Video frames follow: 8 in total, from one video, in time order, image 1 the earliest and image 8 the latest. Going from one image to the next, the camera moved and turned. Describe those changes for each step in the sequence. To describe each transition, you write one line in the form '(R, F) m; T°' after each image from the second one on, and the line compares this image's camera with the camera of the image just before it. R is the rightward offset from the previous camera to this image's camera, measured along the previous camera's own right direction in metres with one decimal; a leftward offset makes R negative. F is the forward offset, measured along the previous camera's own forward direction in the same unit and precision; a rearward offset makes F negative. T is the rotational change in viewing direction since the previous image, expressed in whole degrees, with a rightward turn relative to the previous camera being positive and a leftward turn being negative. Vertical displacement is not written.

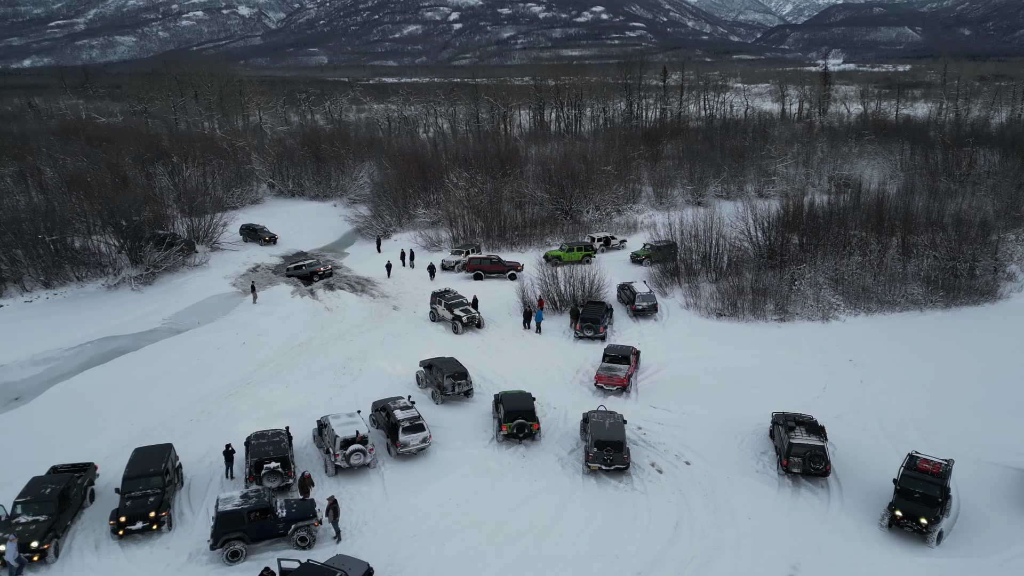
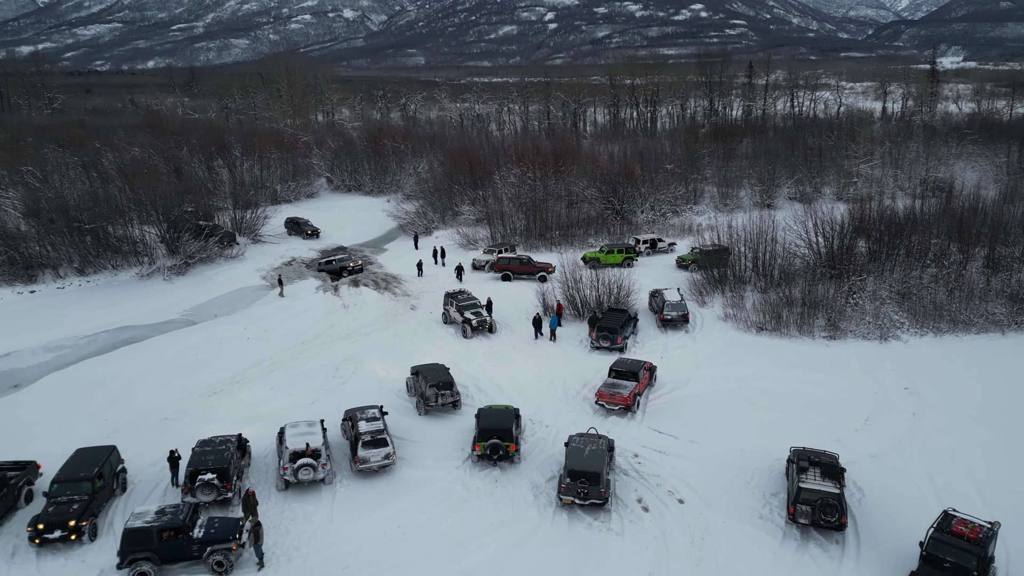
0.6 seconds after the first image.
(+2.3, +2.0) m; -7°
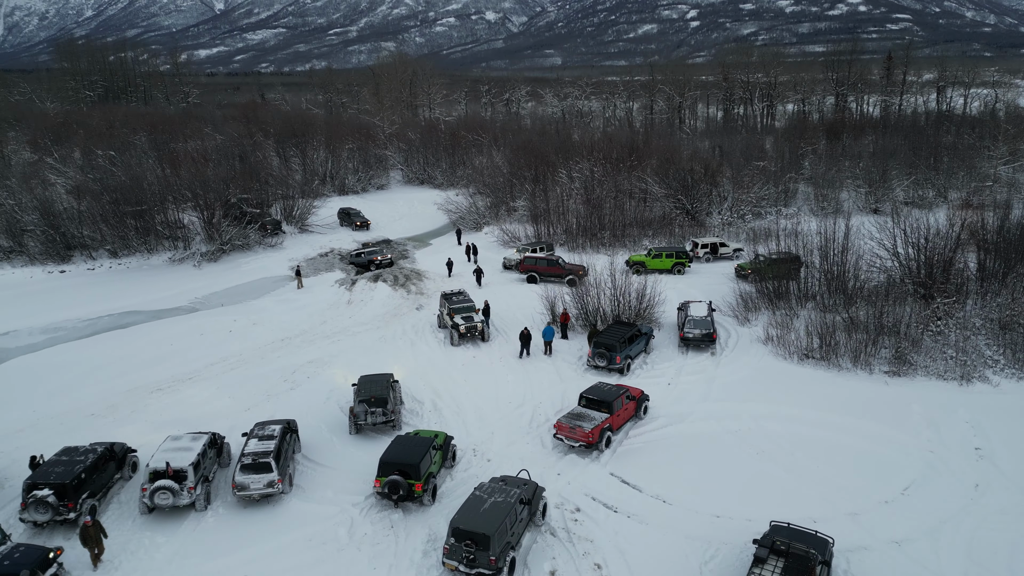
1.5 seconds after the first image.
(+3.7, +3.4) m; -10°
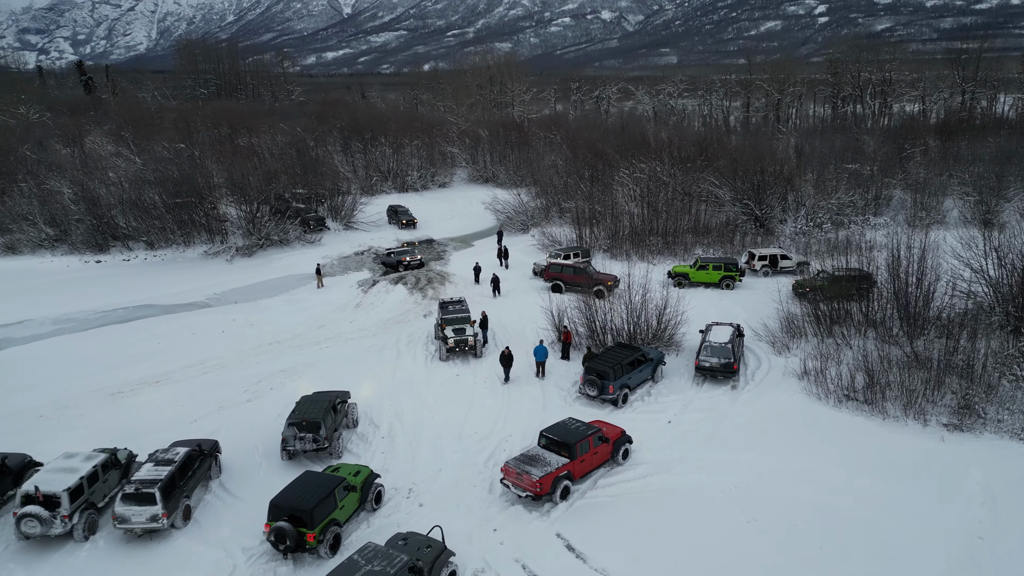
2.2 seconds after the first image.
(+2.8, +2.5) m; -8°
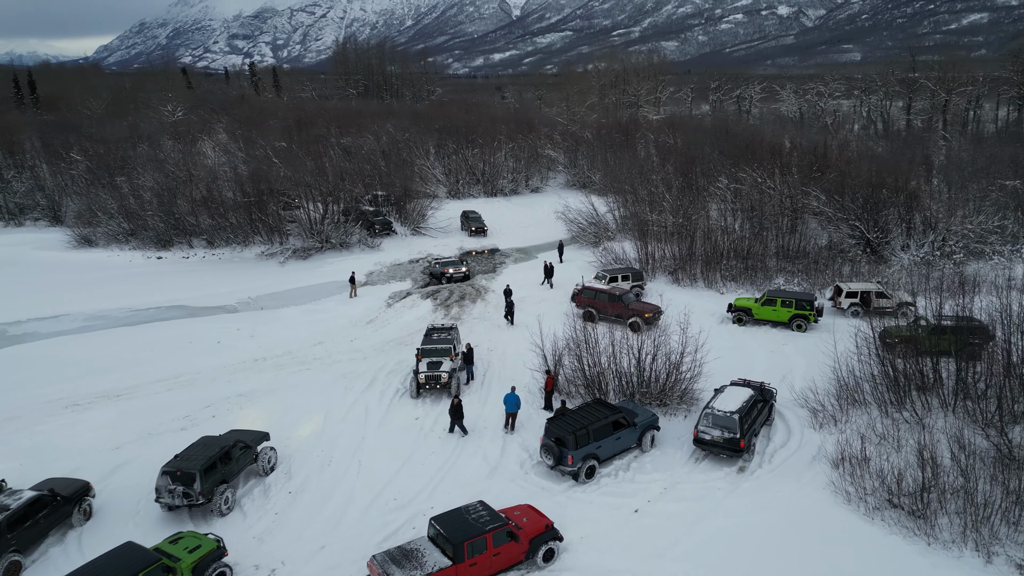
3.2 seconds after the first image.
(+3.7, +3.2) m; -12°
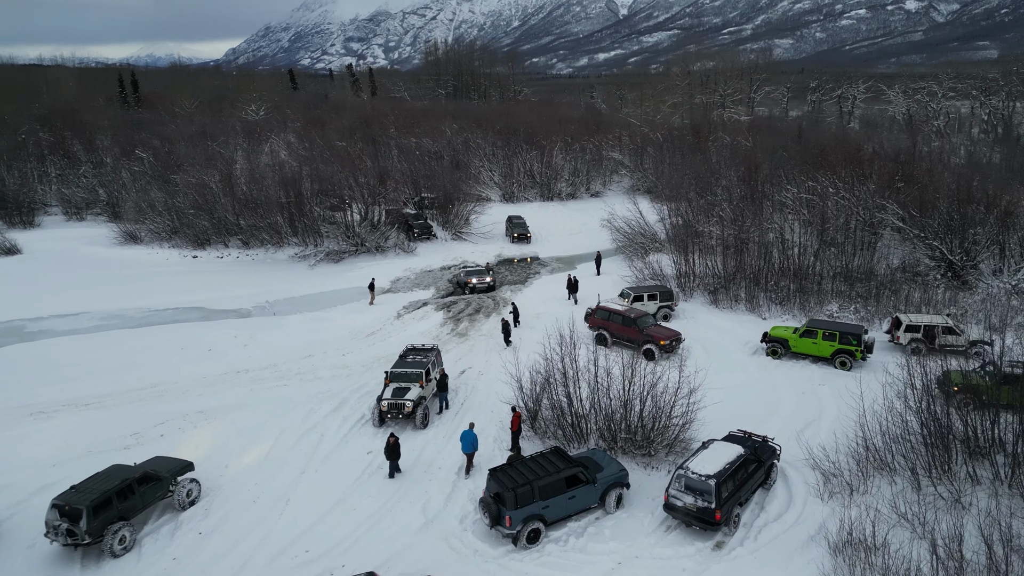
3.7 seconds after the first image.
(+2.5, +2.0) m; -7°
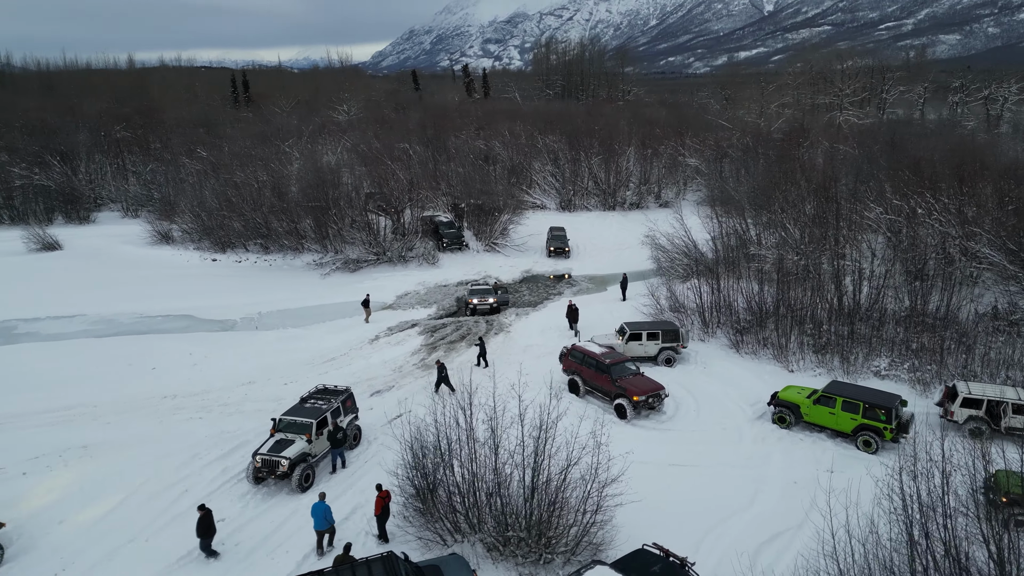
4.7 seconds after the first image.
(+3.8, +3.2) m; -9°
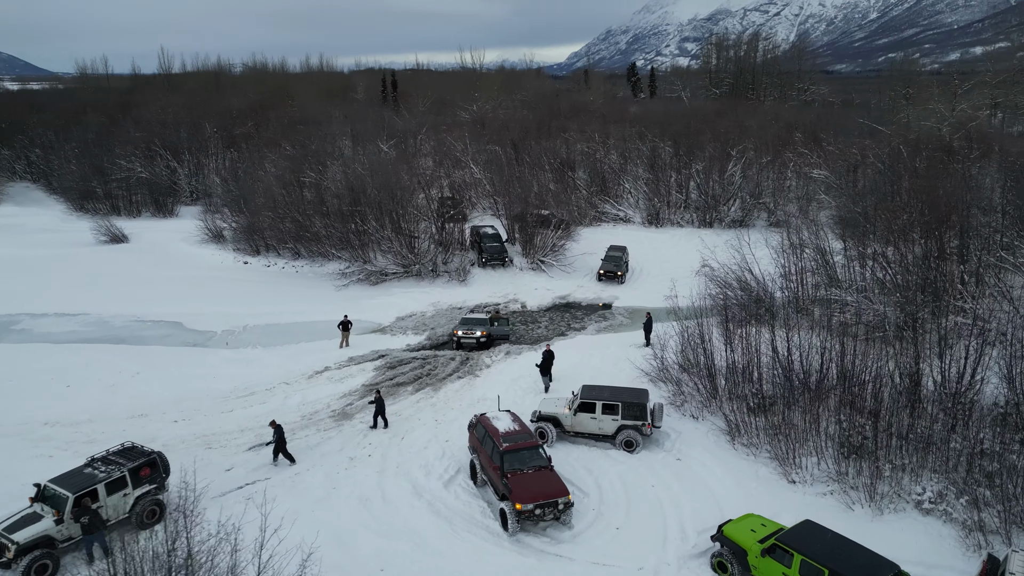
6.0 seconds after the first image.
(+5.0, +4.5) m; -14°
